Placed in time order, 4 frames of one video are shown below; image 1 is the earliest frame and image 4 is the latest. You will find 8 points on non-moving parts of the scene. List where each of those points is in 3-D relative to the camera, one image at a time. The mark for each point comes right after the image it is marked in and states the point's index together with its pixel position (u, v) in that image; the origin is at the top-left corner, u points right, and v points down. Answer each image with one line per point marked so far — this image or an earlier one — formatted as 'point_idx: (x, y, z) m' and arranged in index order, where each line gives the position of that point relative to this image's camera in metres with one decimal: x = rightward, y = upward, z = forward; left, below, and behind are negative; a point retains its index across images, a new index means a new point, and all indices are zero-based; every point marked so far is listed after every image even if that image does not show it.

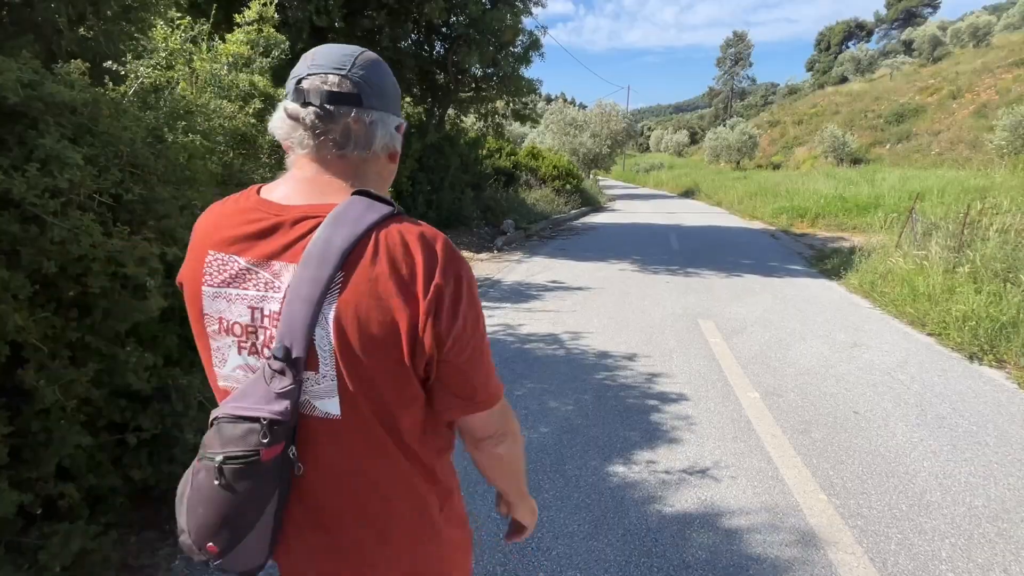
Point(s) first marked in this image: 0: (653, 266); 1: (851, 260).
0: (+3.2, +0.5, +11.5) m
1: (+7.8, +0.7, +11.6) m
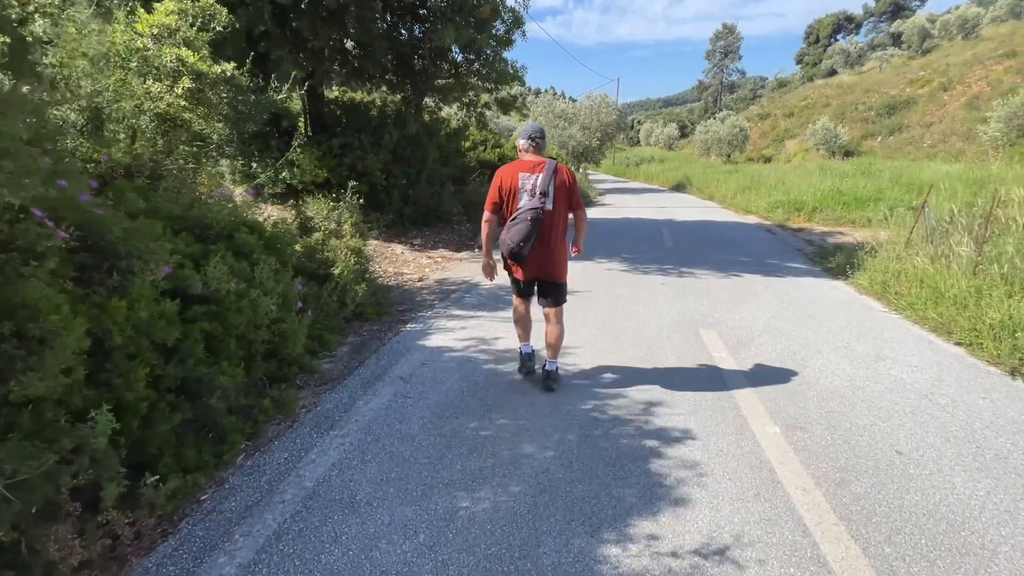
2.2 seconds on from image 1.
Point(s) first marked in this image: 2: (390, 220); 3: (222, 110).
0: (+2.8, +0.5, +10.6) m
1: (+7.4, +0.7, +10.8) m
2: (-3.0, +1.7, +12.6) m
3: (-4.0, +2.4, +6.9) m
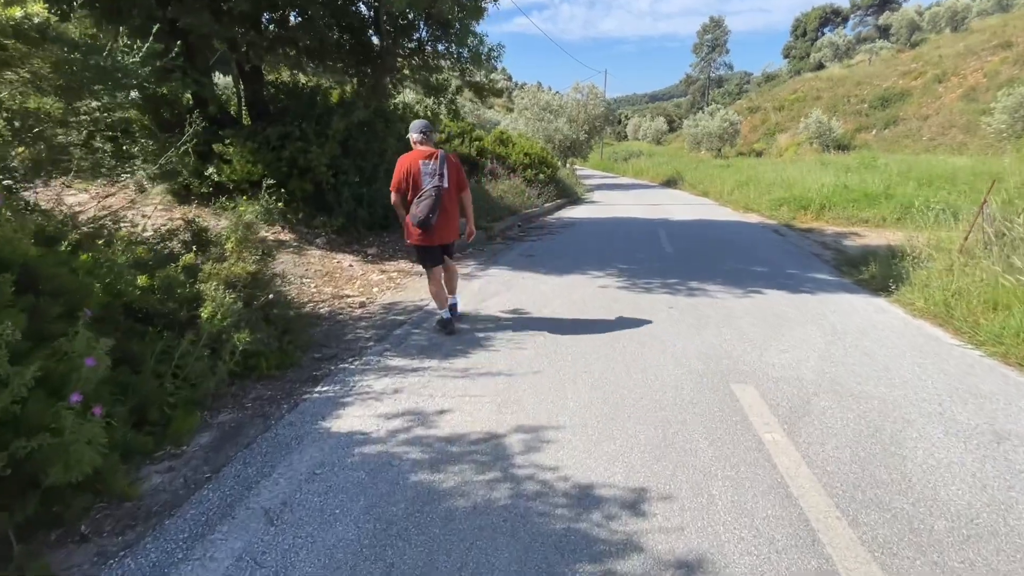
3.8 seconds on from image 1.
0: (+2.3, +0.1, +8.8) m
1: (+6.9, +0.4, +9.0) m
2: (-3.6, +1.3, +10.6) m
3: (-4.4, +2.0, +4.8) m
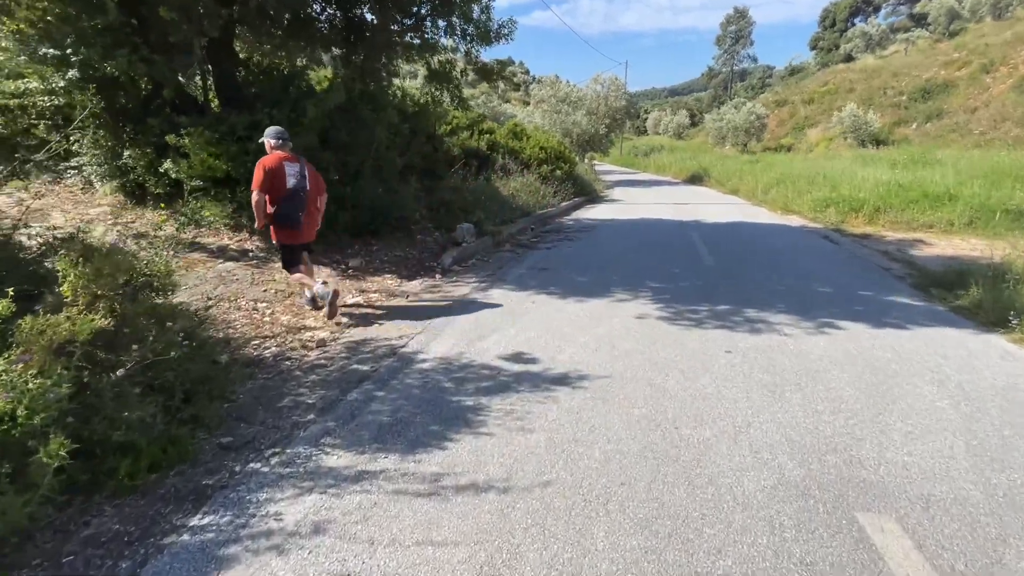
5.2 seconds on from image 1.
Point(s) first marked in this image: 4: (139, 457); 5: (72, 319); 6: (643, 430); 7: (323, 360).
0: (+2.4, -0.3, +6.9) m
1: (+7.0, -0.1, +7.0) m
2: (-3.4, +1.0, +8.9) m
3: (-4.4, +1.6, +3.2) m
4: (-2.4, -1.1, +3.2) m
5: (-2.7, -0.2, +3.2) m
6: (+1.0, -1.1, +3.9) m
7: (-1.9, -0.7, +5.1) m
